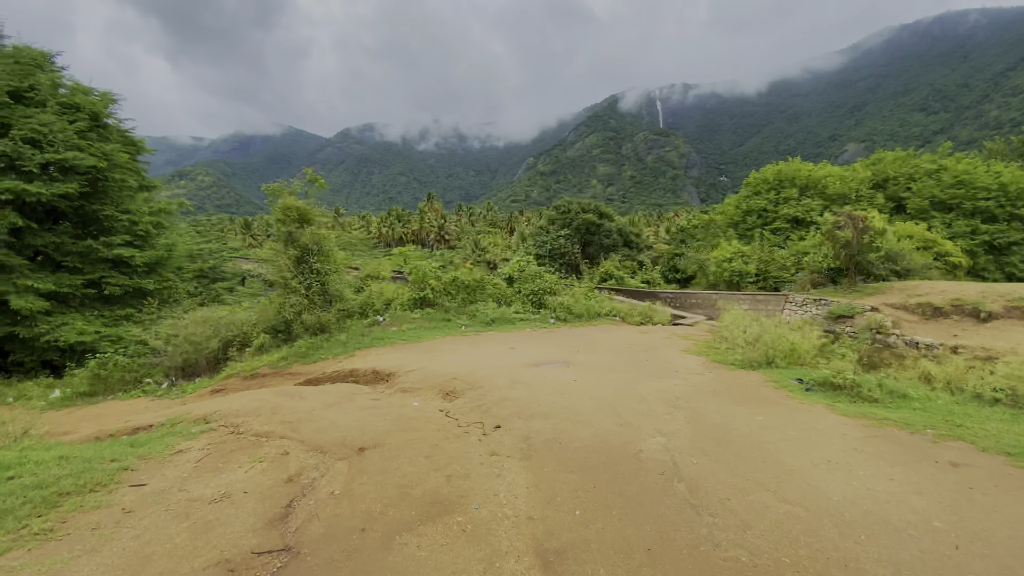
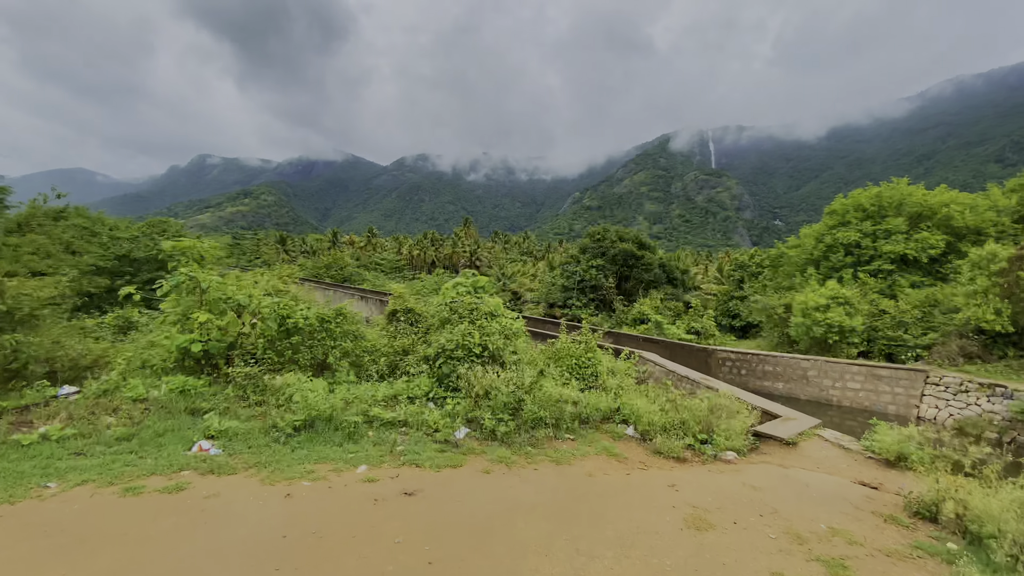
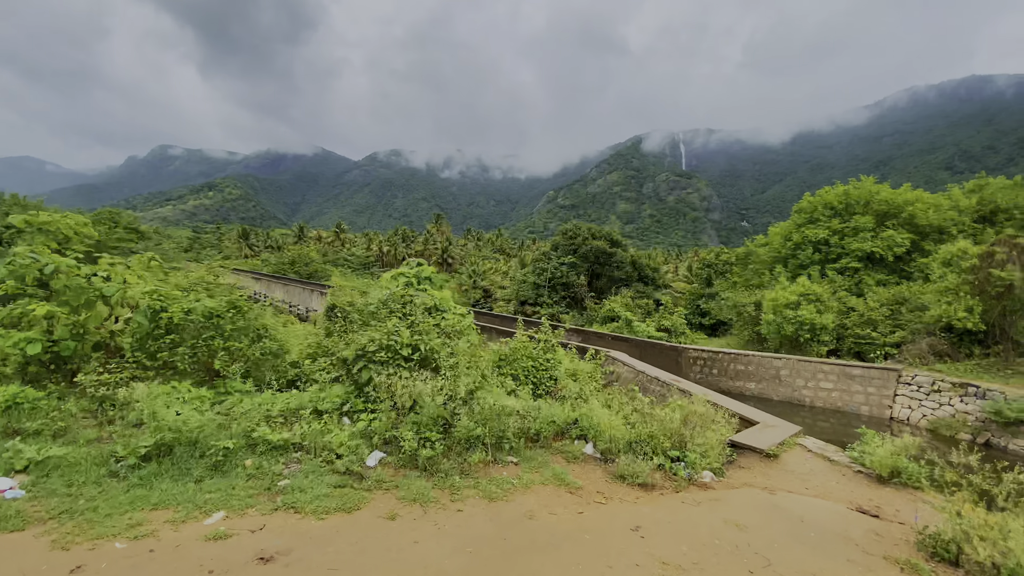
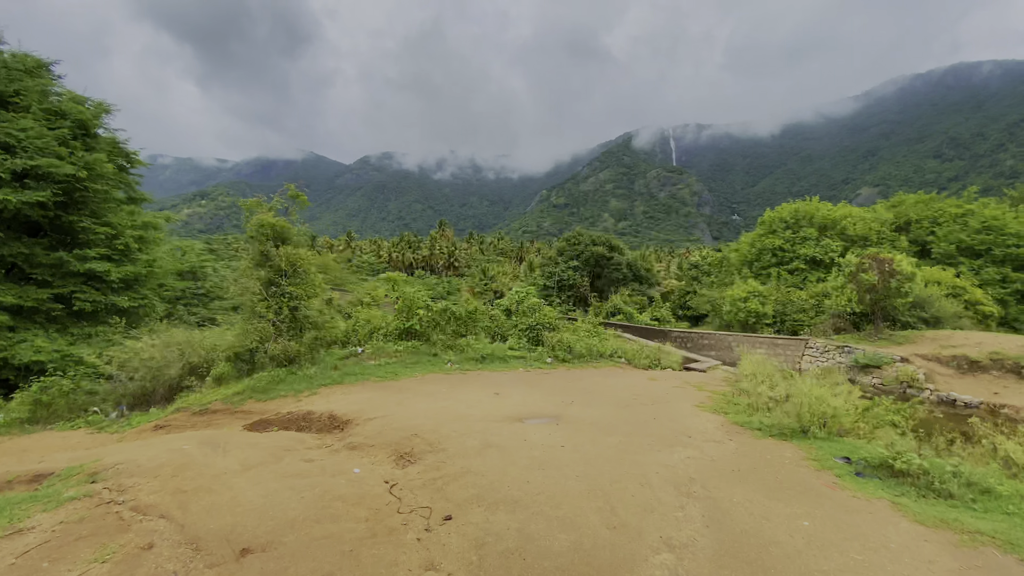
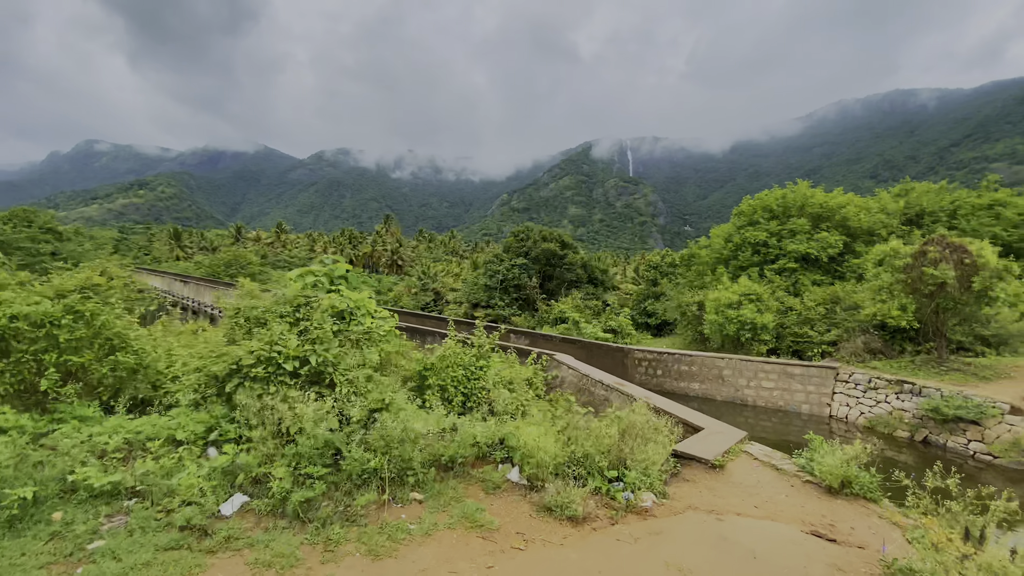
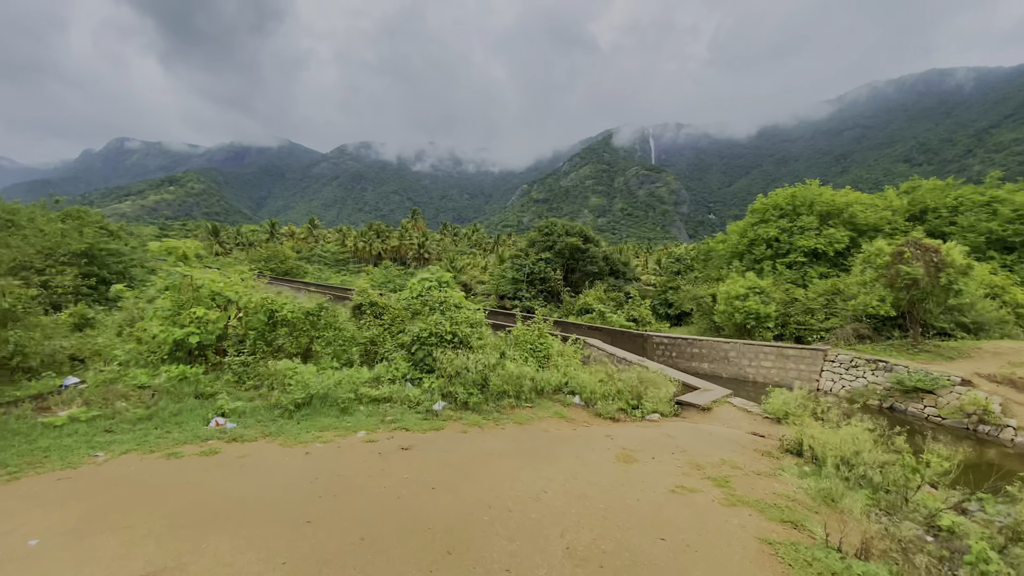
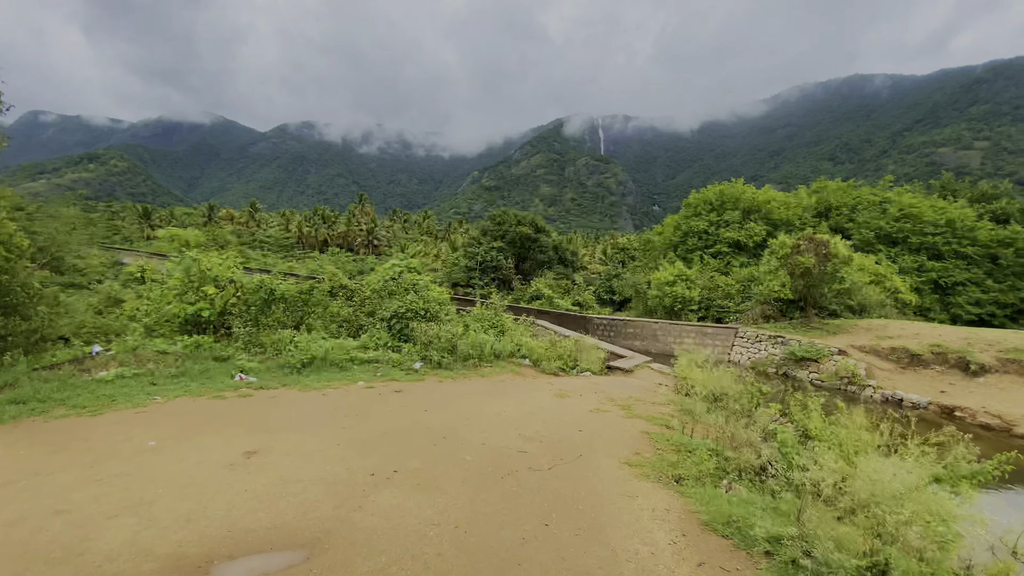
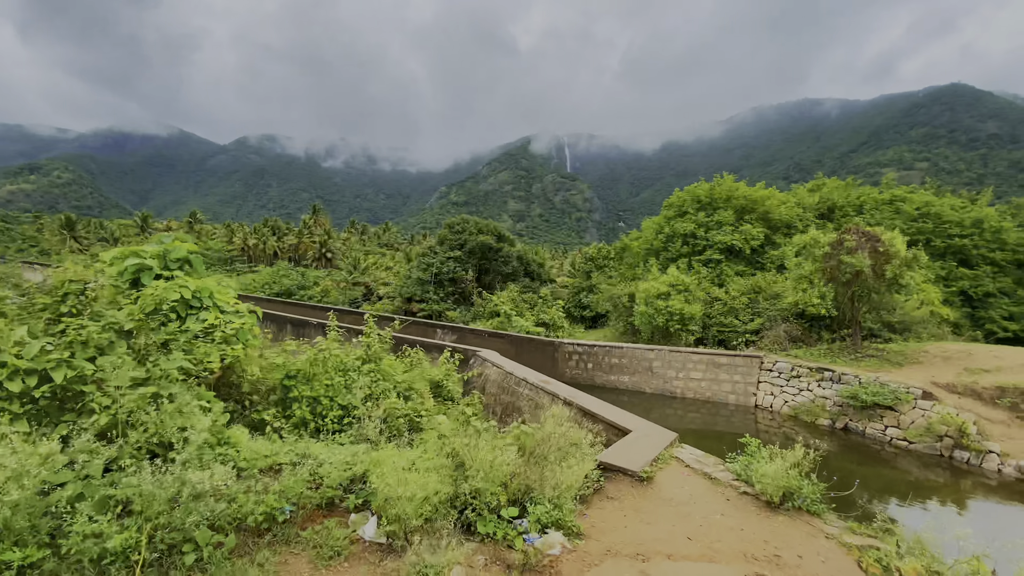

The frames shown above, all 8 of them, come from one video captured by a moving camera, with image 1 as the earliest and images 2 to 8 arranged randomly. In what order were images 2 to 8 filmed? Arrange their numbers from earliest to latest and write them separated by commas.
4, 7, 6, 2, 3, 5, 8
